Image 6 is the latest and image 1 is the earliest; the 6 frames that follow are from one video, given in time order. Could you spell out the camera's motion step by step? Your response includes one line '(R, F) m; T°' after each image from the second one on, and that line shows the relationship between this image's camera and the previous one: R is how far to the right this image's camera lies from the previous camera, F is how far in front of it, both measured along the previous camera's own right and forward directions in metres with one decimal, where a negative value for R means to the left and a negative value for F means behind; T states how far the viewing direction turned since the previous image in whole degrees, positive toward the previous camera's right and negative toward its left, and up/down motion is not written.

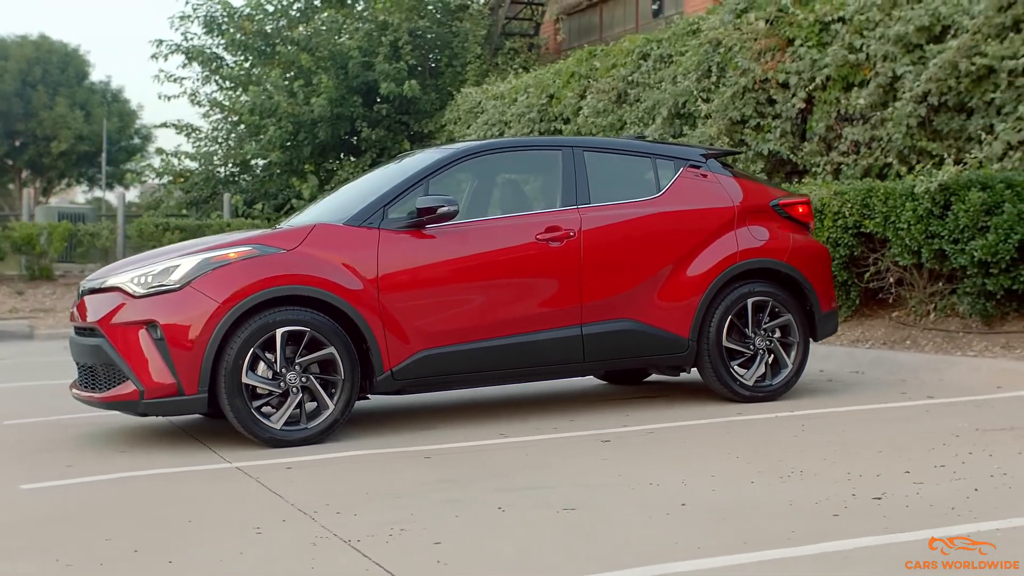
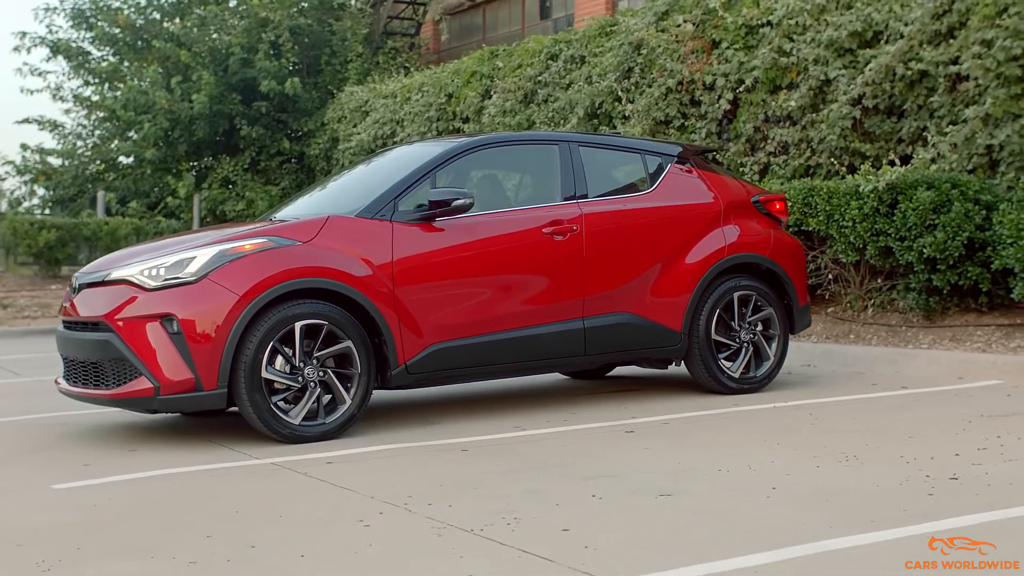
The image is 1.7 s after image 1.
(-0.9, 0.0) m; +7°
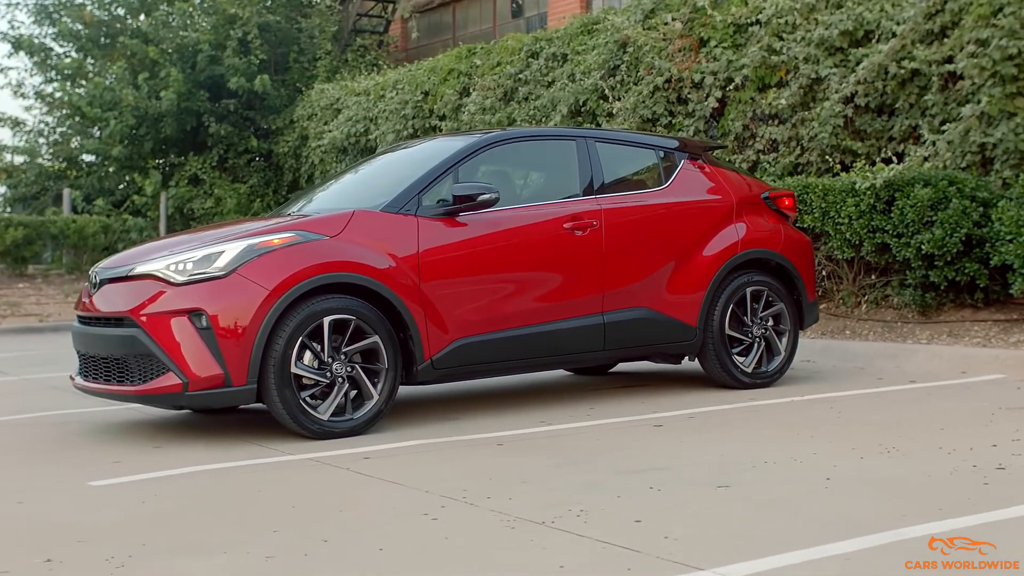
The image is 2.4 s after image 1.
(-0.4, 0.0) m; +2°
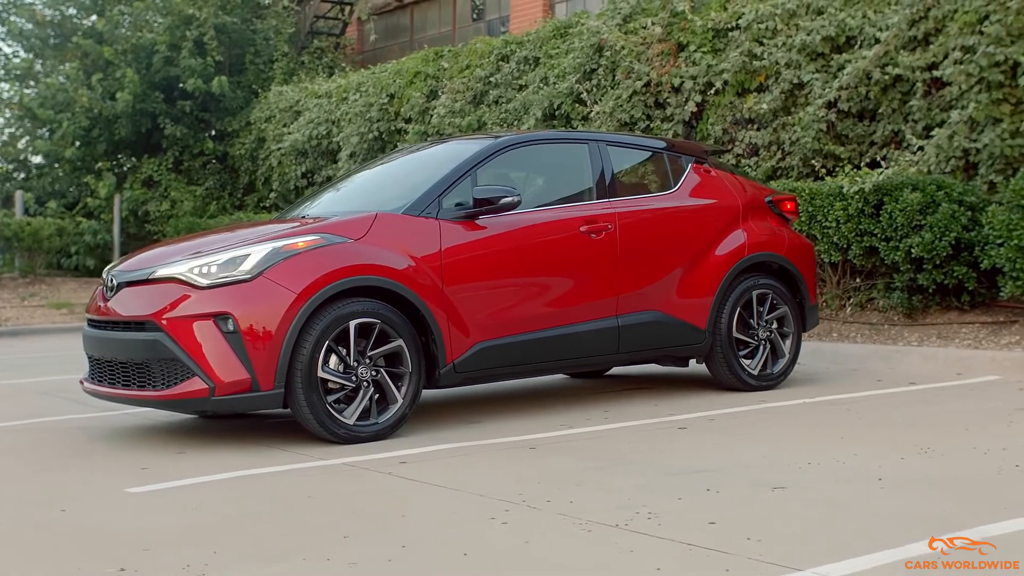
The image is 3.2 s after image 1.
(-0.4, 0.0) m; +3°
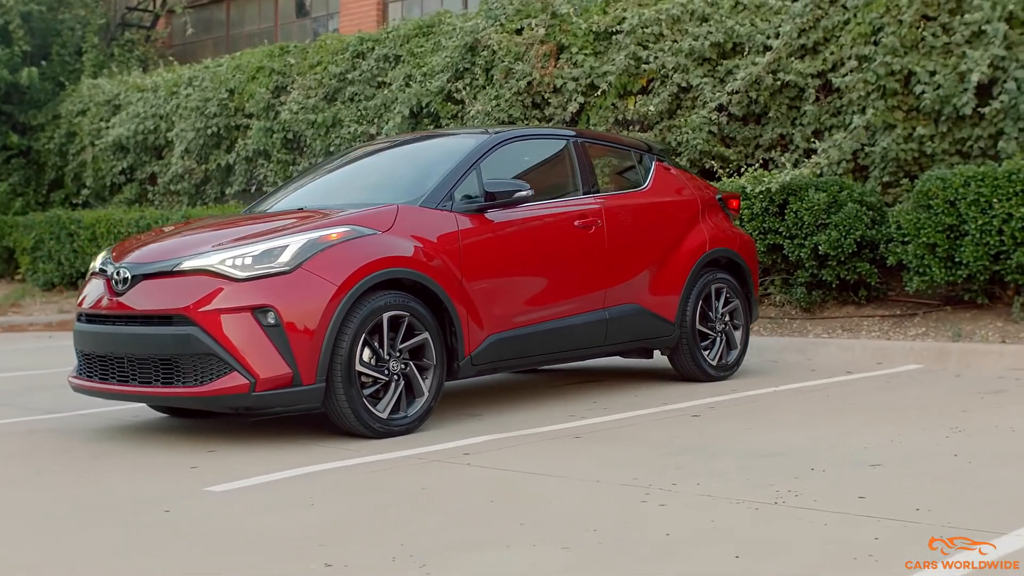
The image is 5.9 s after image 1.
(-1.4, +0.1) m; +11°
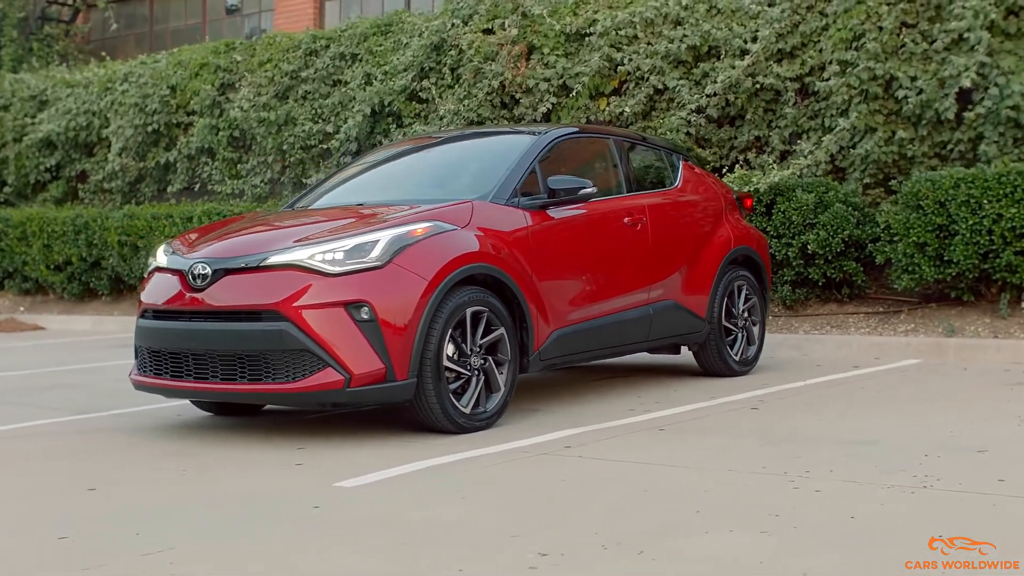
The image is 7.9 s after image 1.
(-1.0, 0.0) m; +6°
